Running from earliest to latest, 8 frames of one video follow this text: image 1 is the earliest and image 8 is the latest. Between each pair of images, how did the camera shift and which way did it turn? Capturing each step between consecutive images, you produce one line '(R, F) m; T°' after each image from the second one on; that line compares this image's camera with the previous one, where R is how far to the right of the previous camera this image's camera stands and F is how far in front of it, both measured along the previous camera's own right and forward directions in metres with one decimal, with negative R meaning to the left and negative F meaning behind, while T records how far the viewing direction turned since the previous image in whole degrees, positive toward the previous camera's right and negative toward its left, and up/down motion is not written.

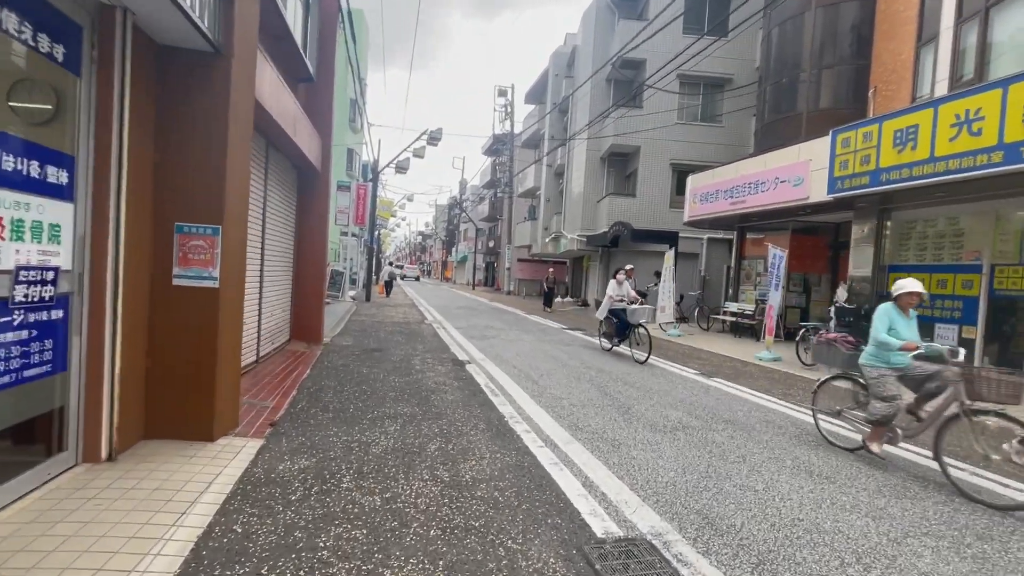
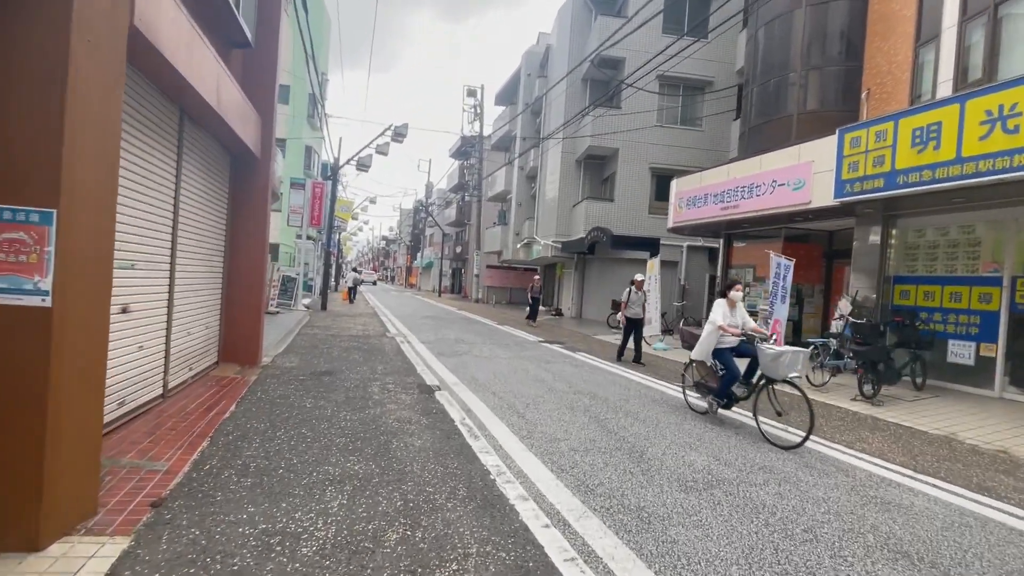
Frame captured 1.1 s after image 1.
(-0.2, +1.4) m; +4°
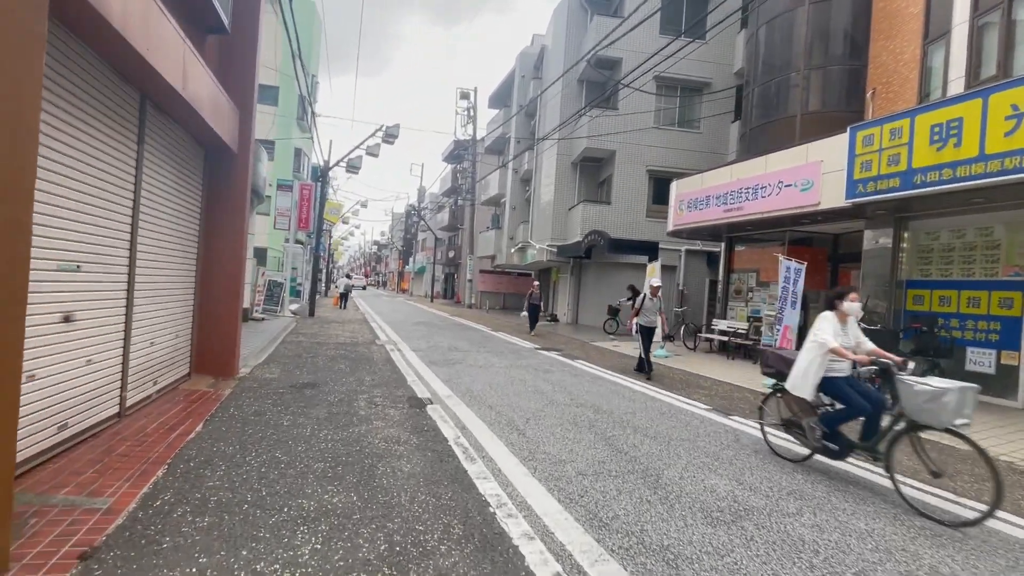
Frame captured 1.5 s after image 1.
(-0.1, +0.6) m; +1°
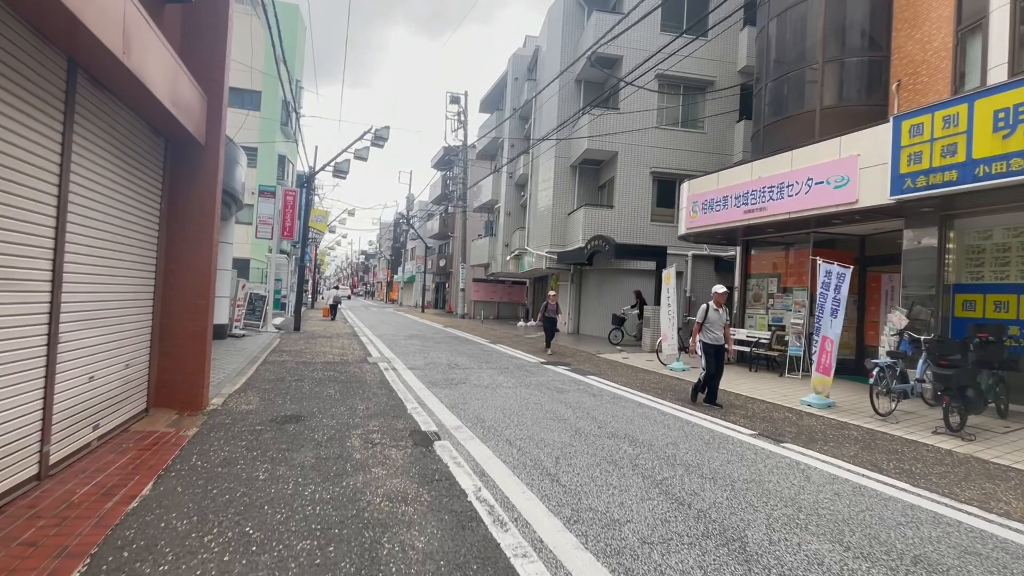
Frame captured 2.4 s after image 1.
(-0.4, +1.1) m; +1°
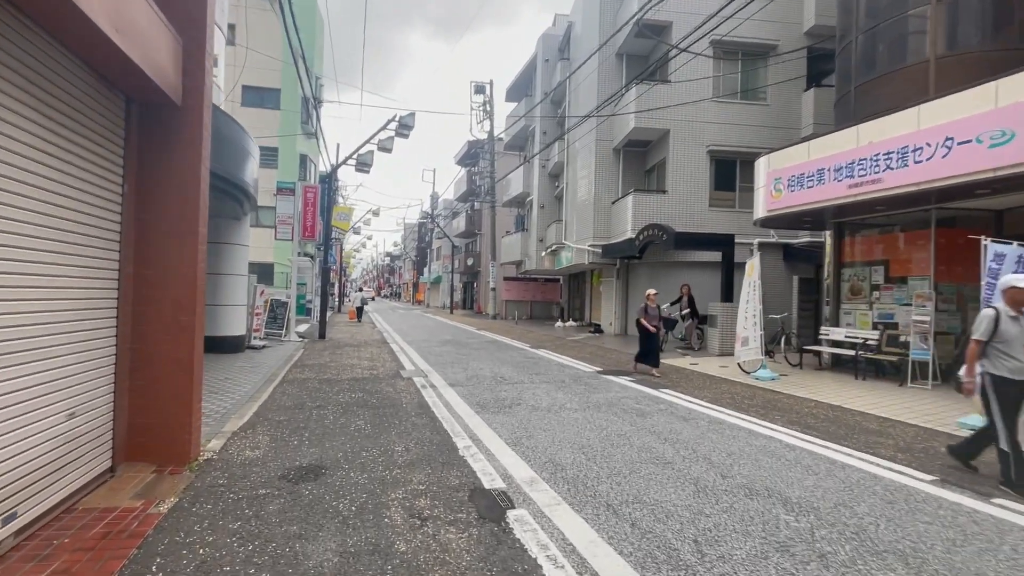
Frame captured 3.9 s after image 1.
(-0.7, +1.8) m; -3°
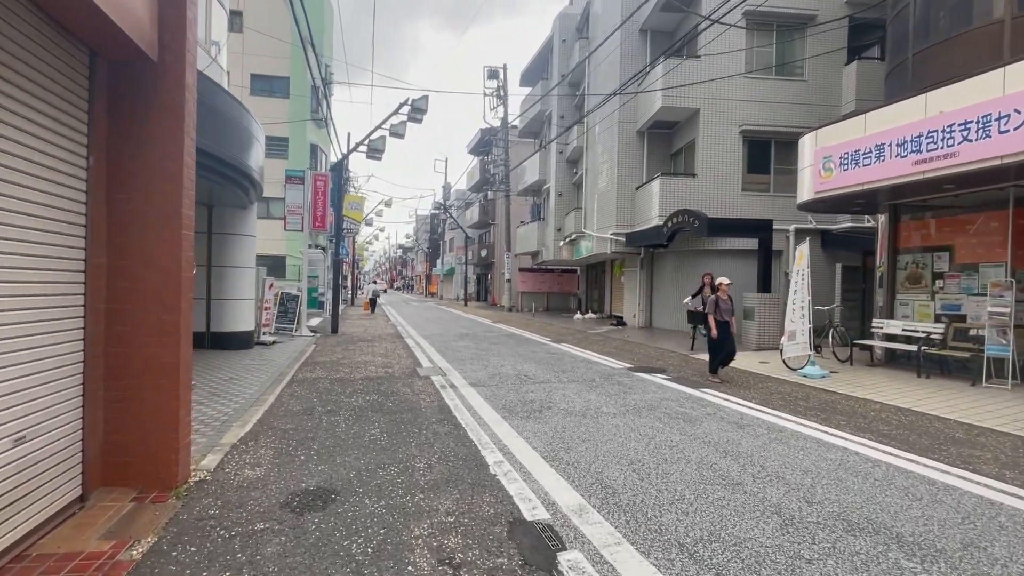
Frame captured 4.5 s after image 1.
(-0.3, +0.8) m; -1°
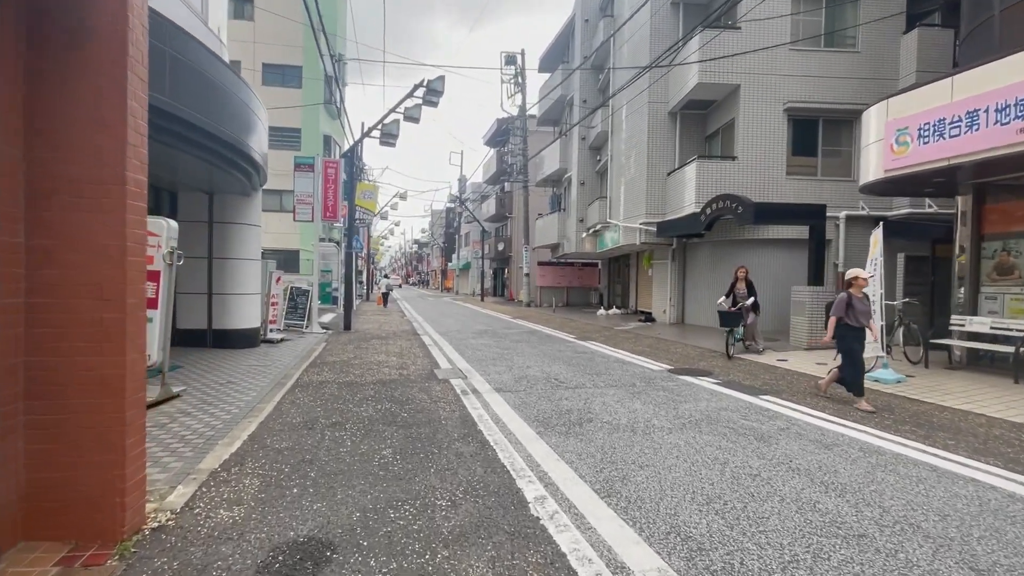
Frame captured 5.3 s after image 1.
(-0.3, +1.1) m; -2°
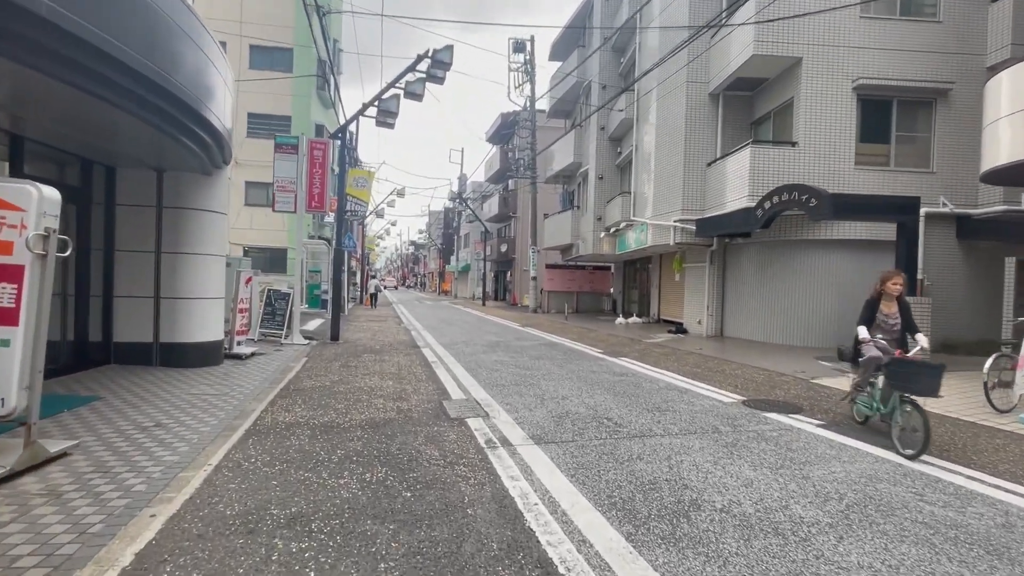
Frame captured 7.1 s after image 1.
(-0.6, +2.3) m; +1°
